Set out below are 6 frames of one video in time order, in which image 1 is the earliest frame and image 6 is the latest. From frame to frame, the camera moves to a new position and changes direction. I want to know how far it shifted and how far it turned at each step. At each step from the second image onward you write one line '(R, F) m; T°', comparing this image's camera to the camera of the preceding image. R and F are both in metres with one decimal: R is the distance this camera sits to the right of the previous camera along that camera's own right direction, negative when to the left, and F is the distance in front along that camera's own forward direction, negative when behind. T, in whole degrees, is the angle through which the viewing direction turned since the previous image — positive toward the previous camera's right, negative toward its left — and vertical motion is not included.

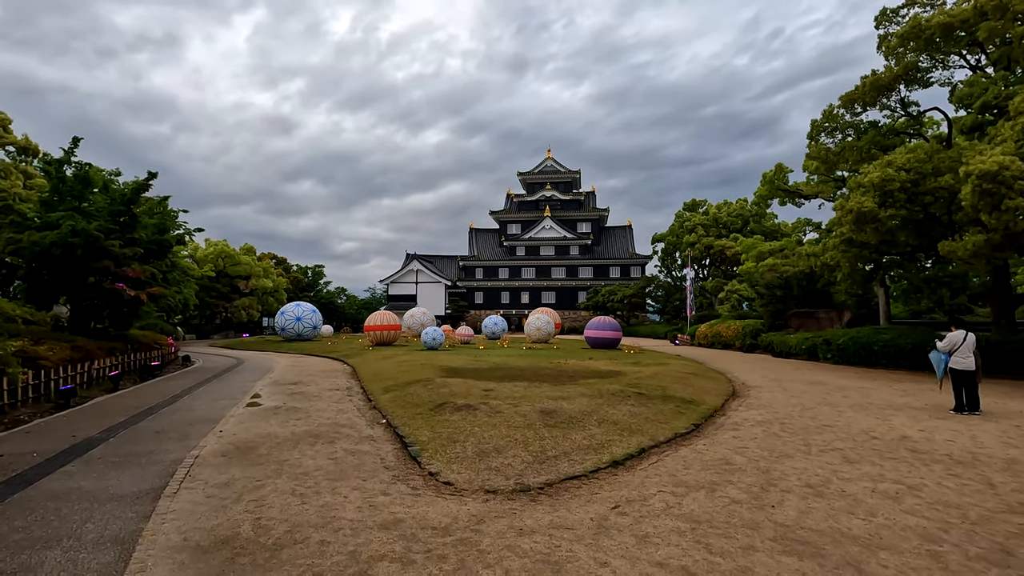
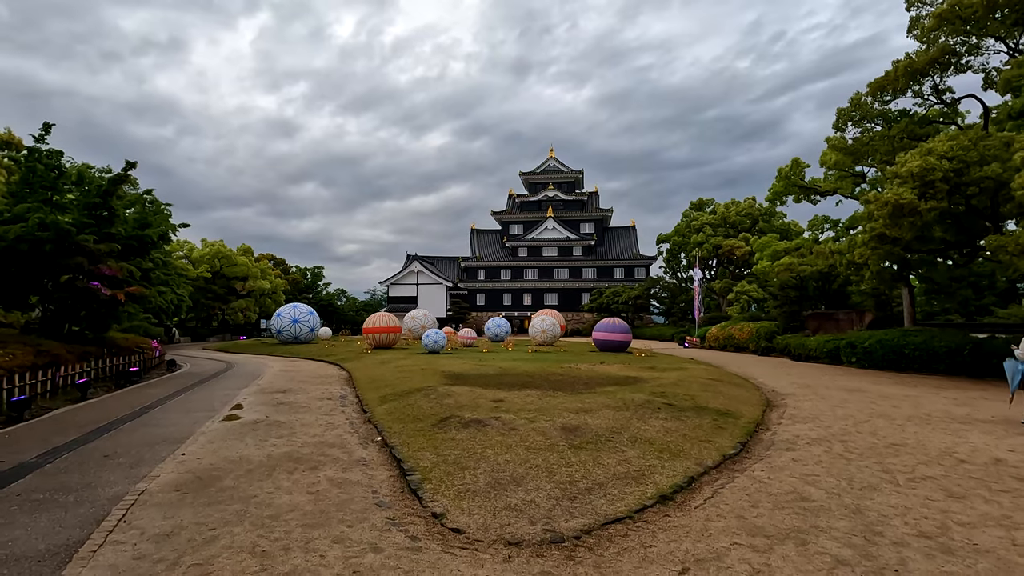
(-0.2, +1.3) m; 0°
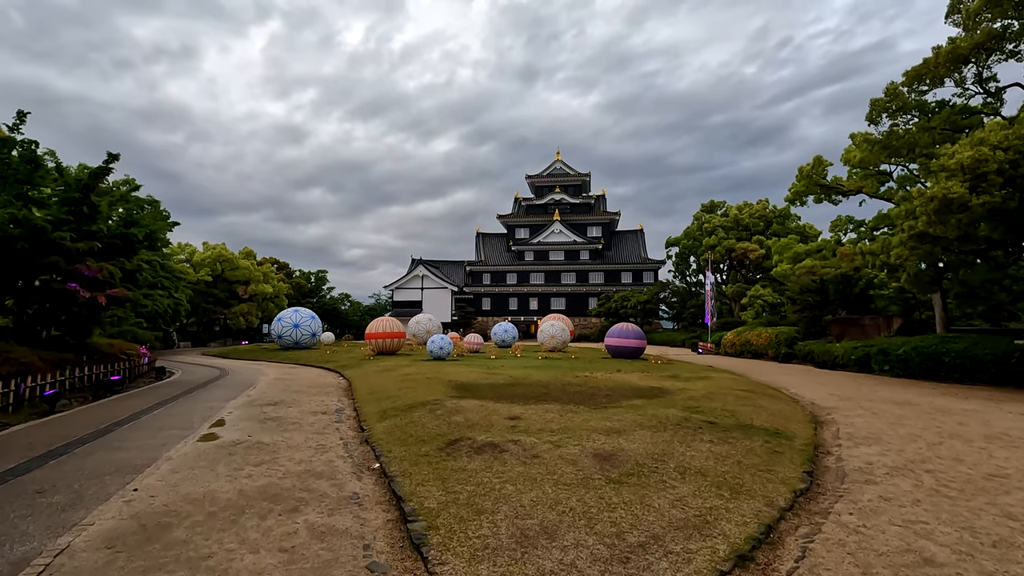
(-0.2, +1.2) m; 0°
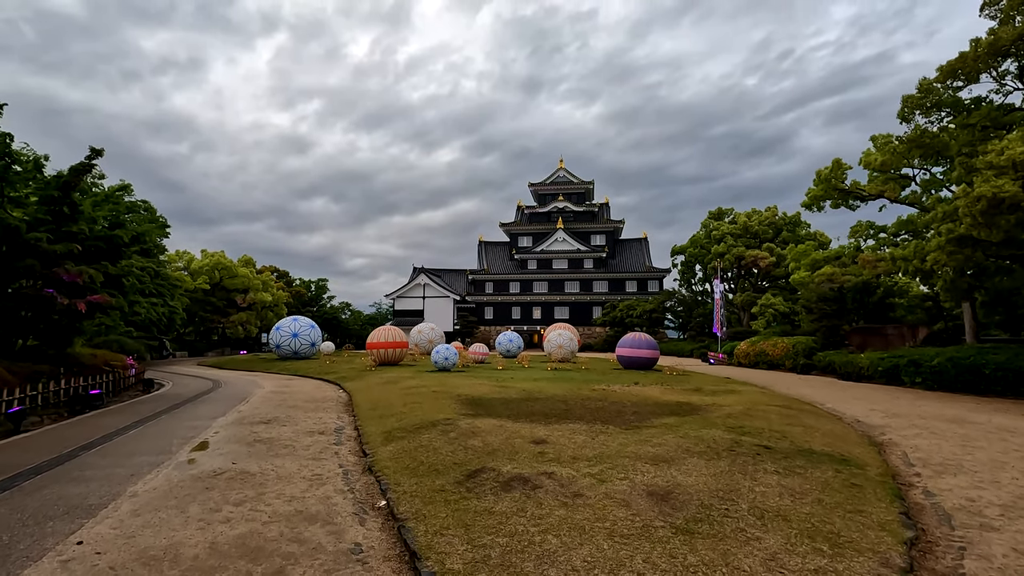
(-0.3, +1.1) m; 0°
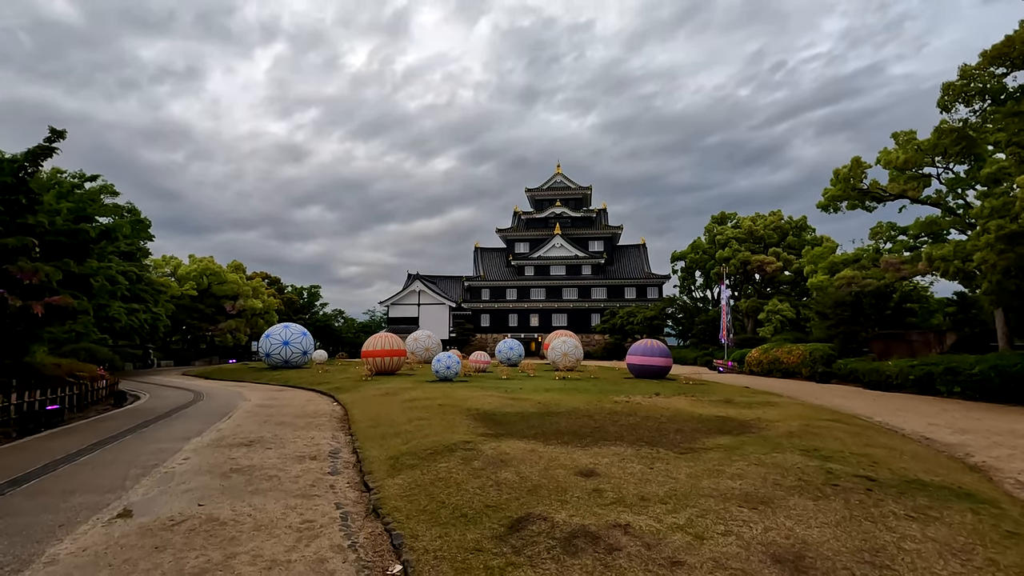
(-0.5, +1.5) m; +1°
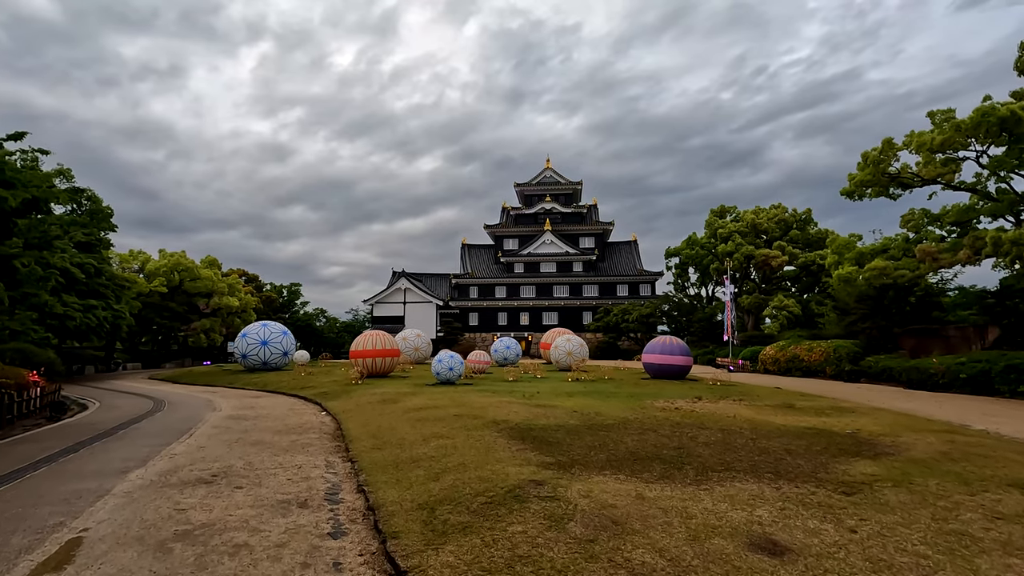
(-1.0, +2.4) m; +2°
